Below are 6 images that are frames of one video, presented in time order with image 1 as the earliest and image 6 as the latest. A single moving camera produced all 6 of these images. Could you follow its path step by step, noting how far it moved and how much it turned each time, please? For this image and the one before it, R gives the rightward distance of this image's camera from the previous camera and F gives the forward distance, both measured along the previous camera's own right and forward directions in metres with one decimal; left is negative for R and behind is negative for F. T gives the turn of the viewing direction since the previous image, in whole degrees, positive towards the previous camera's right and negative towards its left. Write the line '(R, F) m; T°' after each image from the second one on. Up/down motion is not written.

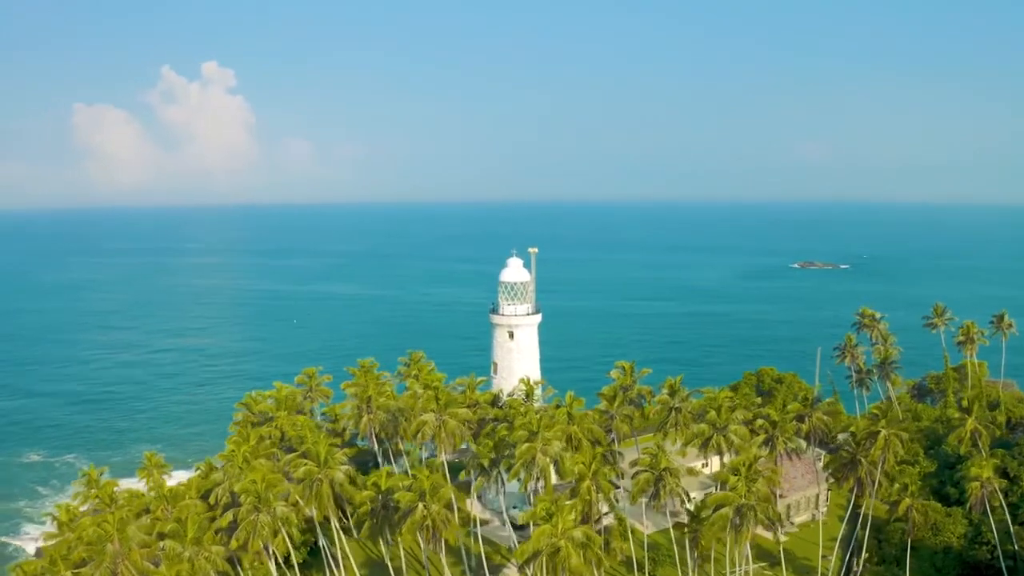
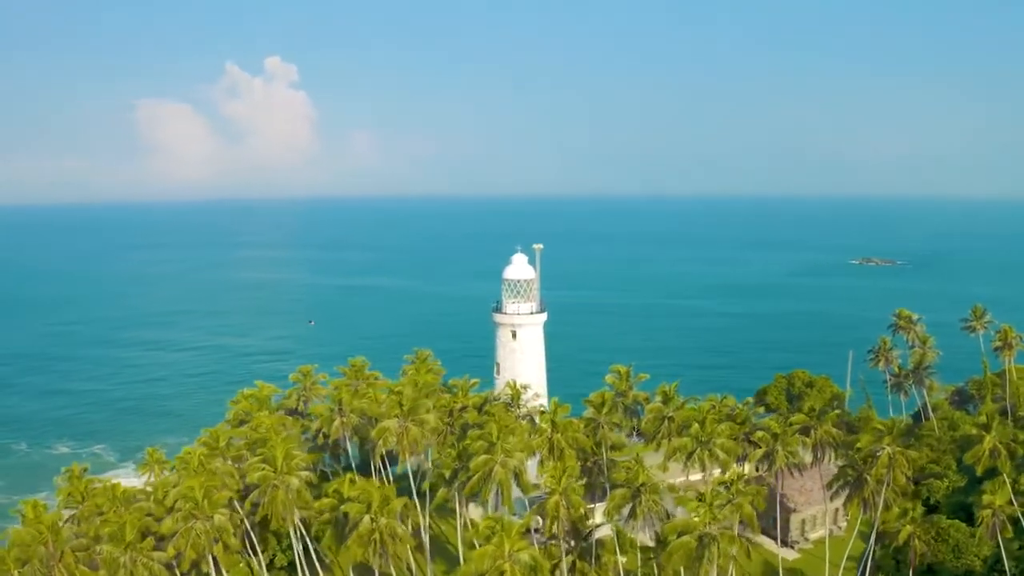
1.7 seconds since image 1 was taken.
(+3.1, +2.3) m; -4°
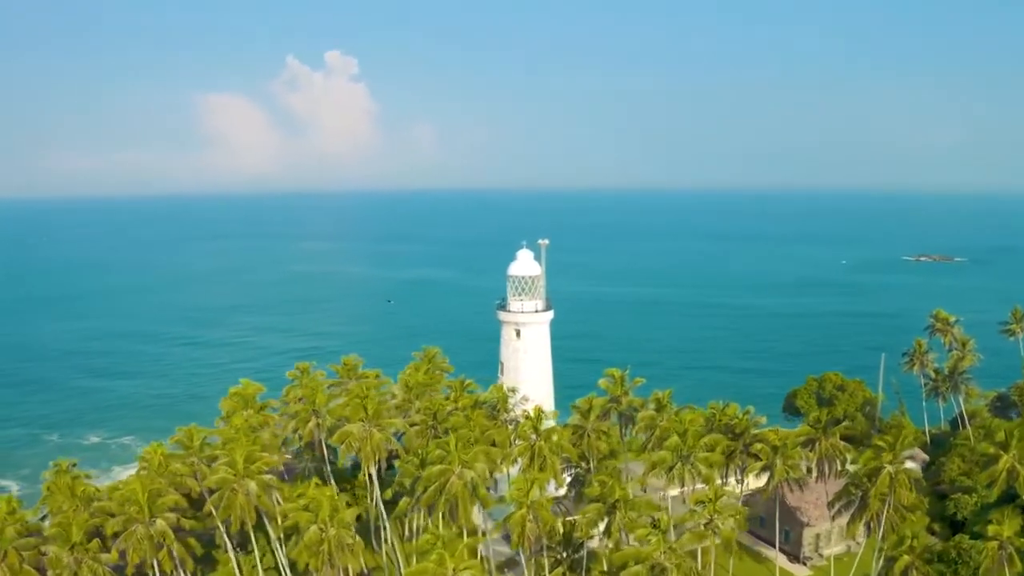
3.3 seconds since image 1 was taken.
(+2.8, +2.0) m; -3°
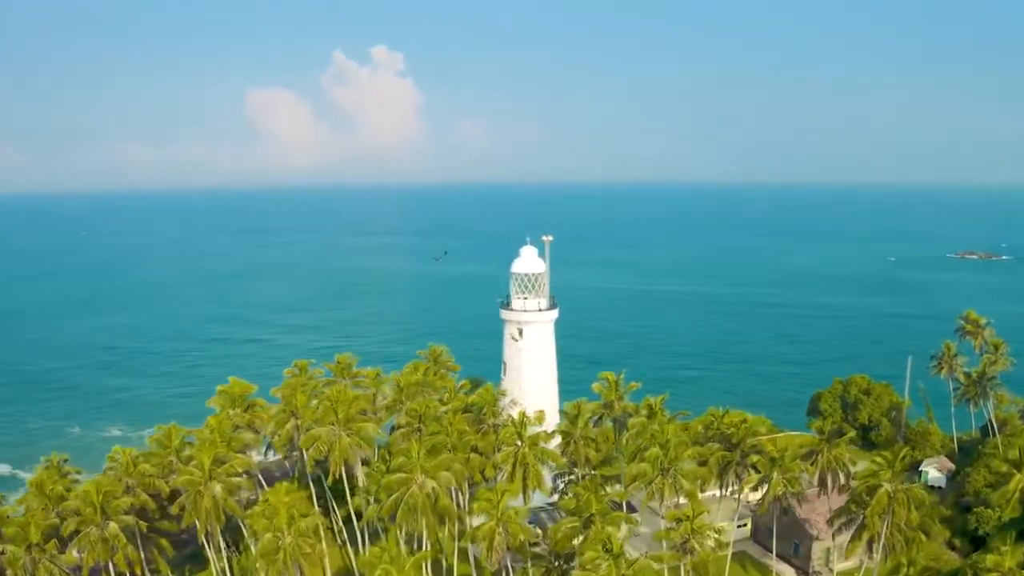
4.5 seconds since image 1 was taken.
(+2.1, +1.6) m; -3°
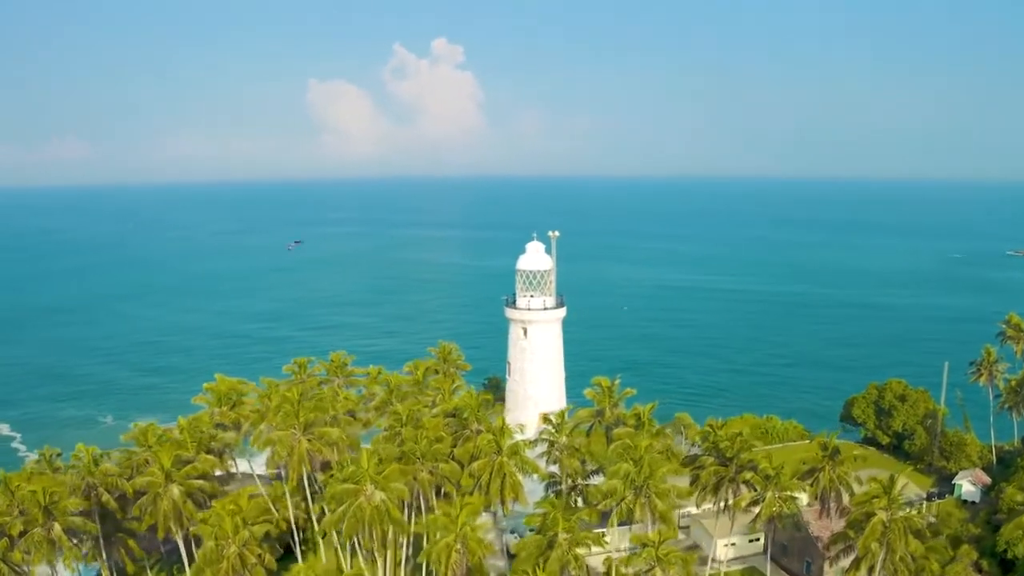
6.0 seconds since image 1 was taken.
(+2.6, +1.8) m; -3°
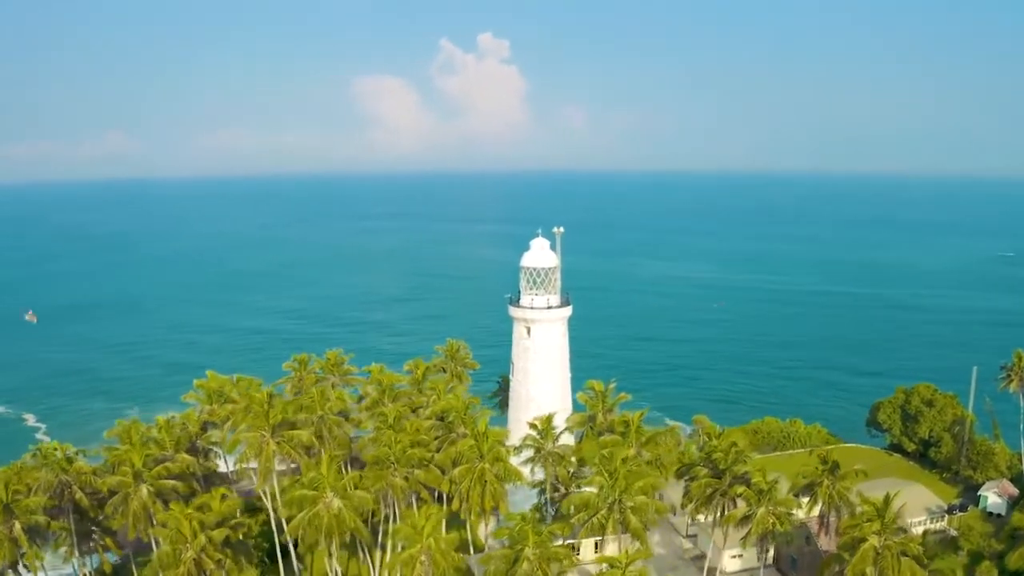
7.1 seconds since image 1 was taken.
(+1.9, +1.3) m; -3°
